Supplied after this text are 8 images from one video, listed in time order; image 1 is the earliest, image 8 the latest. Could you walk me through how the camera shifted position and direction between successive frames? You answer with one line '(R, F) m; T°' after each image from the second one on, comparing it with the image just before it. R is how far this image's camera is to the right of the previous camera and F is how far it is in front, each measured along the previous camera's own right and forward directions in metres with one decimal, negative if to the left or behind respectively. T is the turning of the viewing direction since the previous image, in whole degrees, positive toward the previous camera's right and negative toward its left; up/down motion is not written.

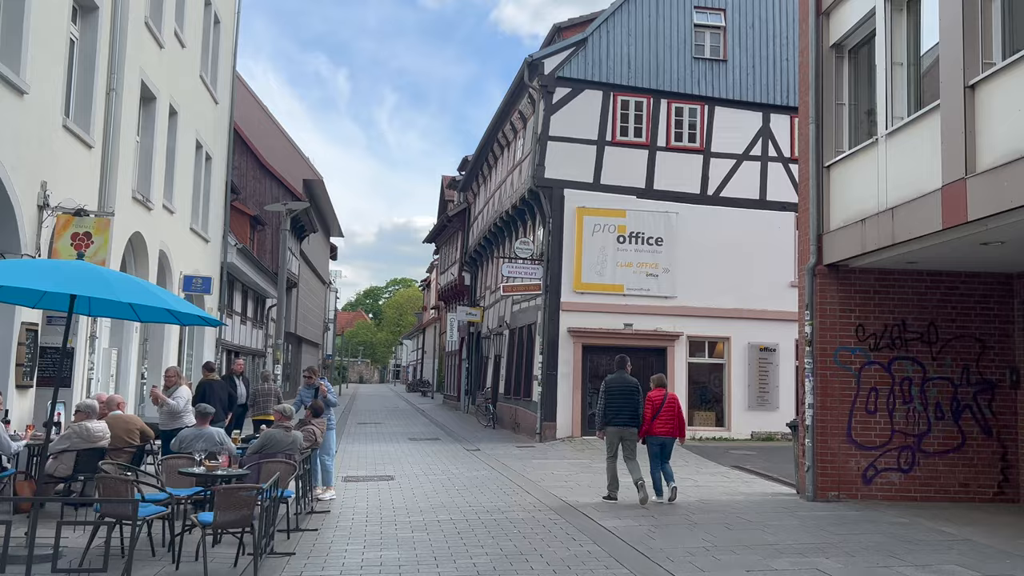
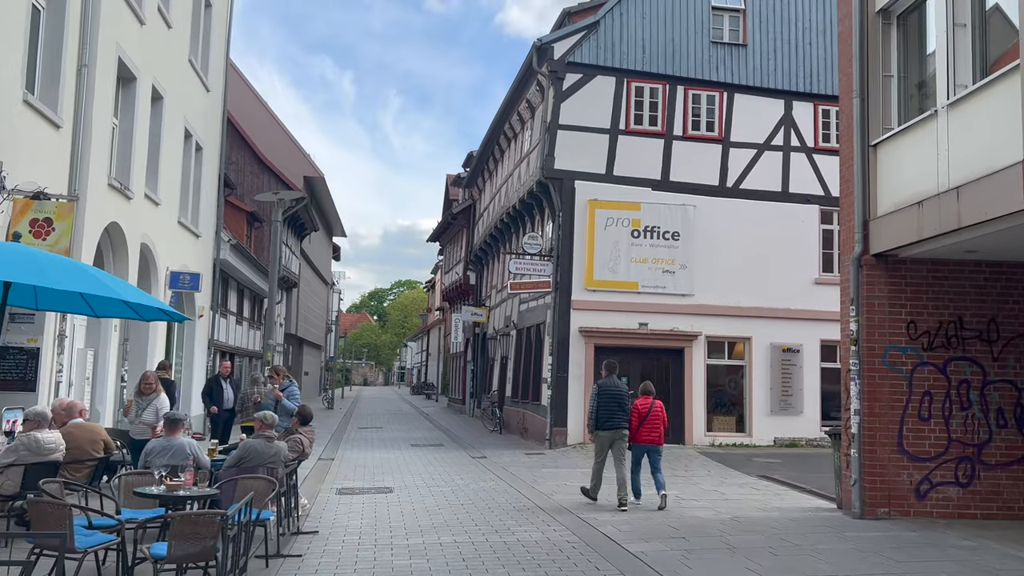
(-0.1, +1.1) m; 0°
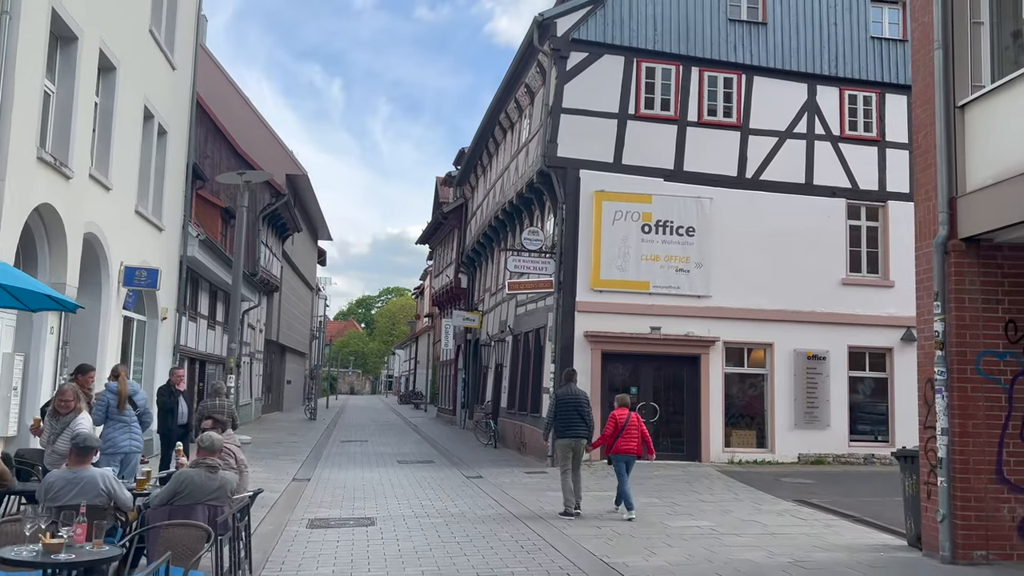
(-0.2, +1.9) m; +1°
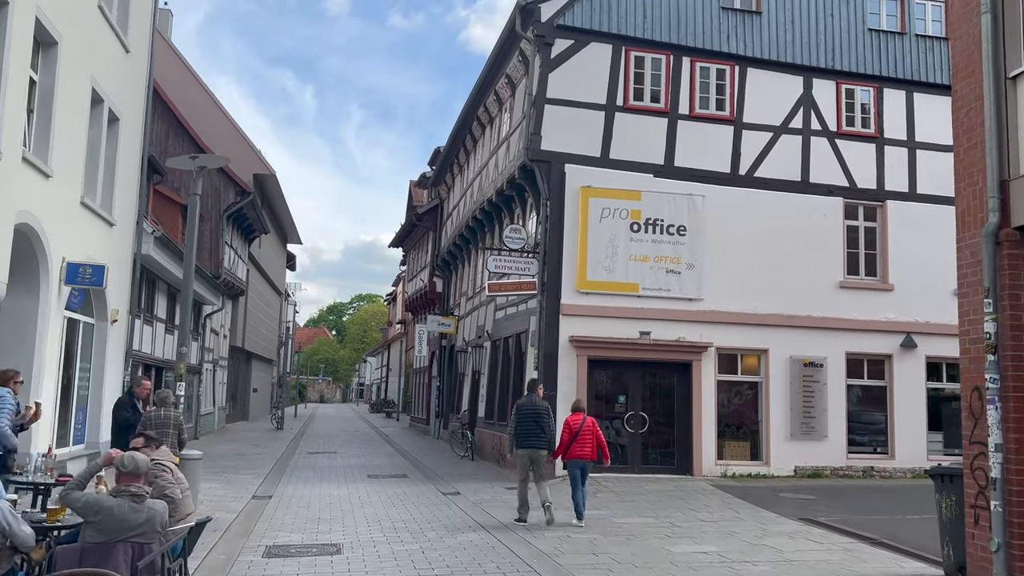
(-0.1, +1.1) m; +2°
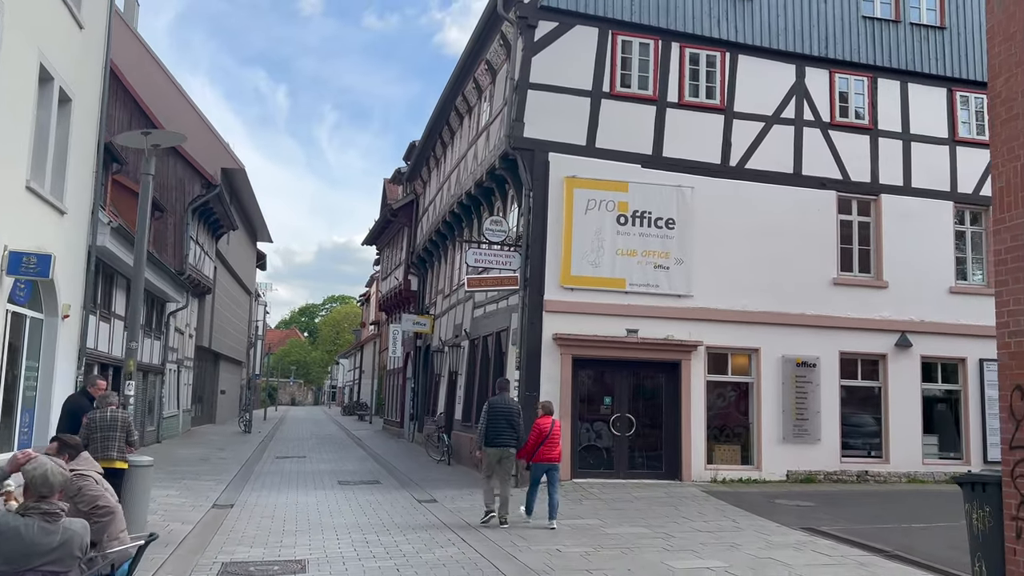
(-0.1, +0.9) m; +2°
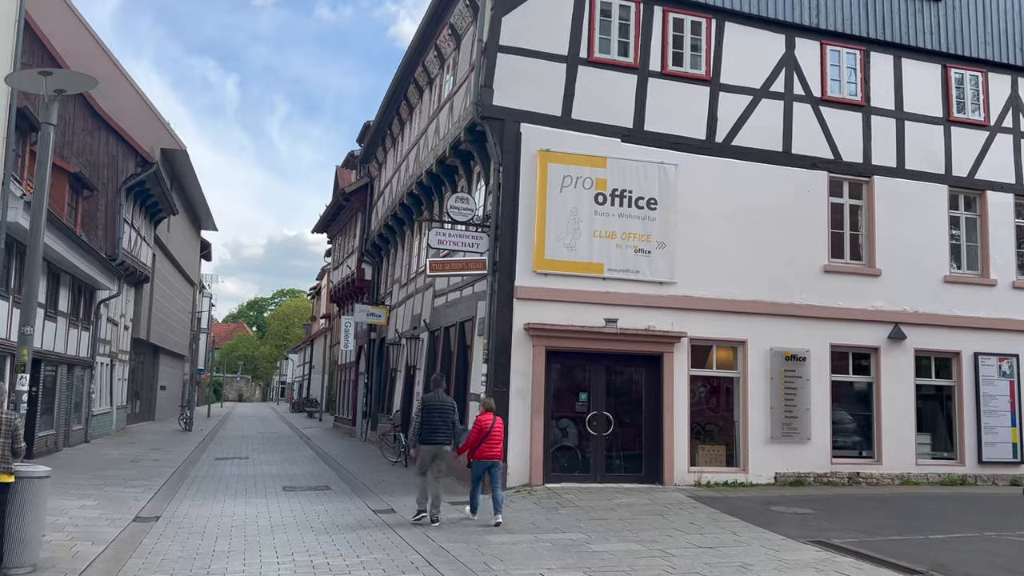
(-0.2, +1.5) m; +3°
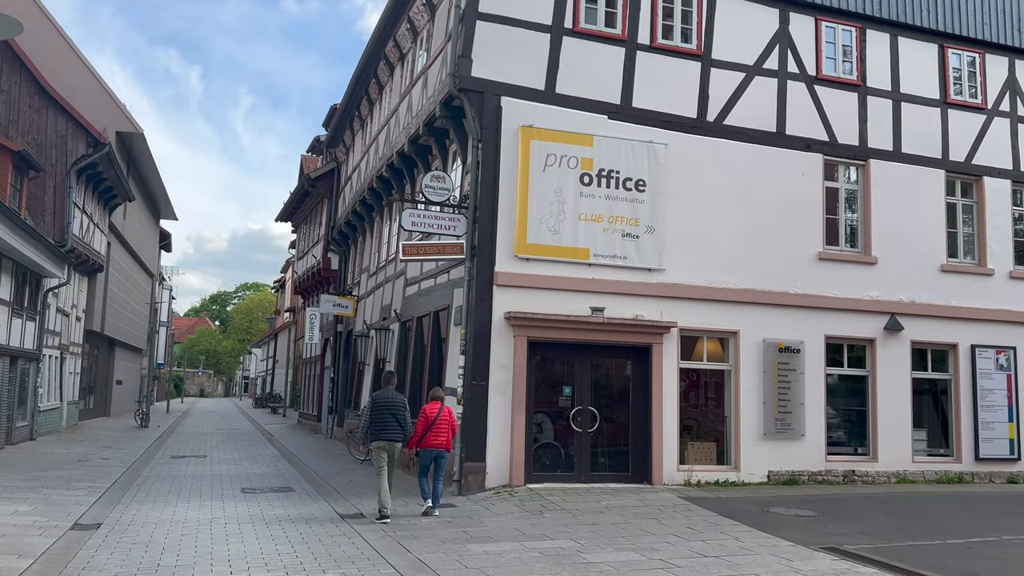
(-0.2, +1.0) m; +2°
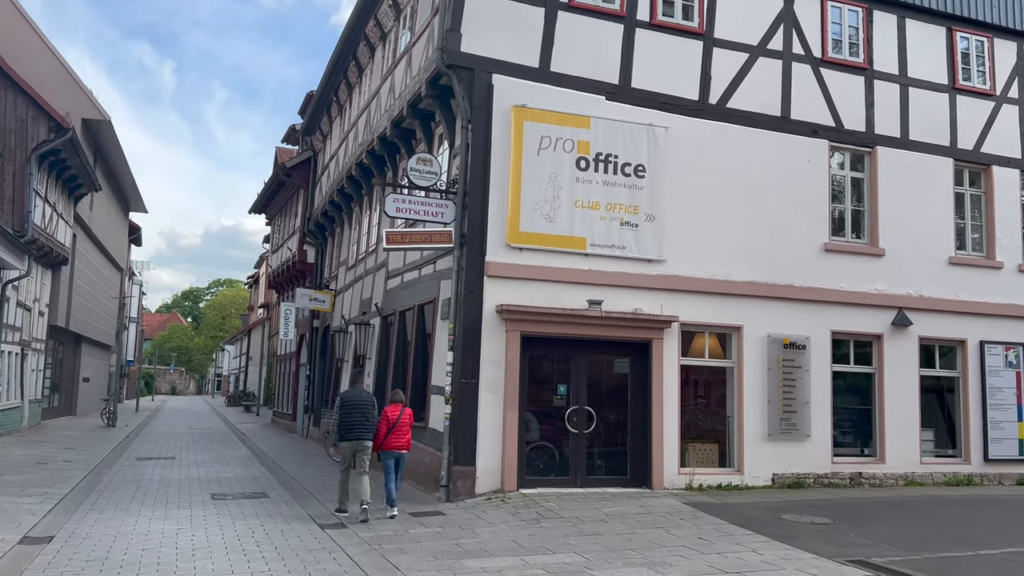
(-0.2, +0.9) m; +2°
